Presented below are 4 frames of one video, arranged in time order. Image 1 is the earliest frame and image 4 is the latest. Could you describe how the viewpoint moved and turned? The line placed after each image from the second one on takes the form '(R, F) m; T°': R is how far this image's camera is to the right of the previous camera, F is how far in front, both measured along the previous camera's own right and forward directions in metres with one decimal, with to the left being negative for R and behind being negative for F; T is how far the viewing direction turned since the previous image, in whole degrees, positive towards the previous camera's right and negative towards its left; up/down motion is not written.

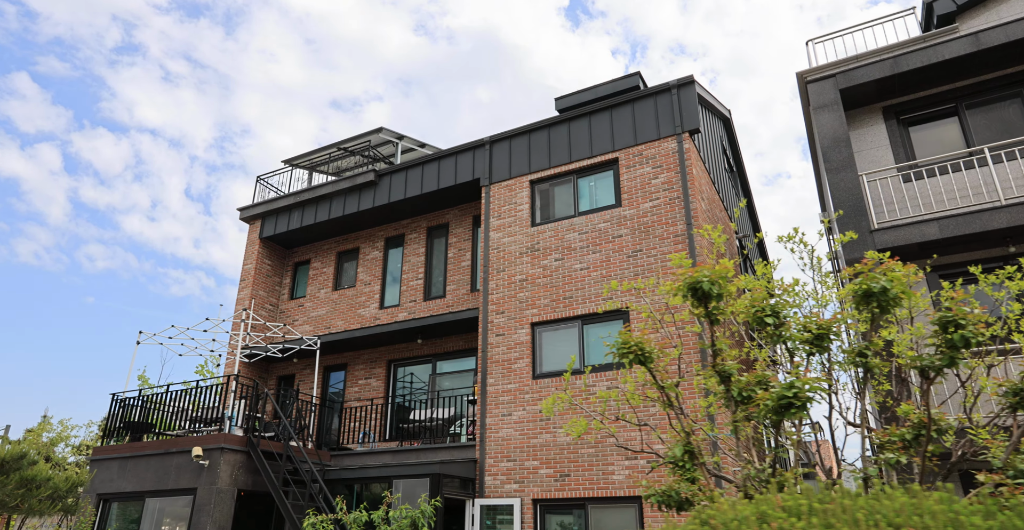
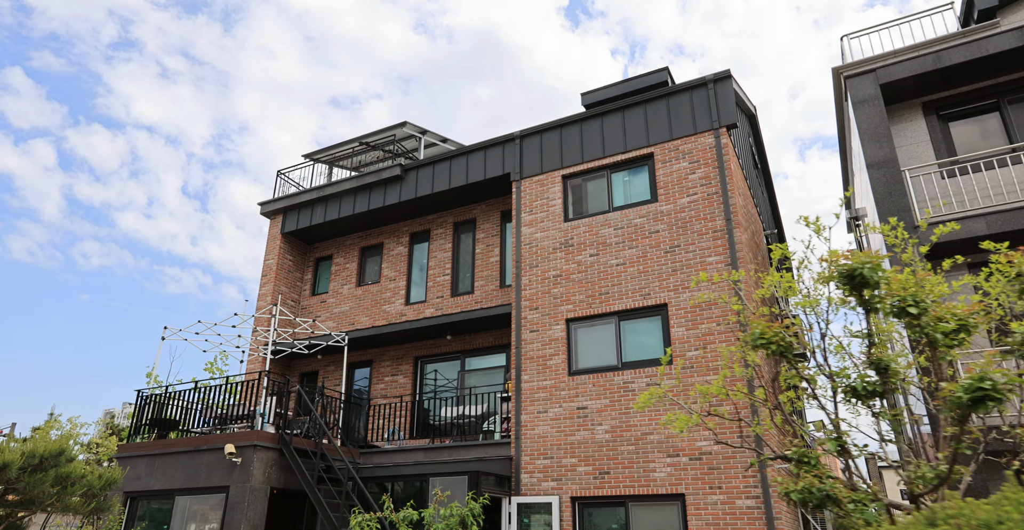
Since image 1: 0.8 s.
(-0.7, +0.1) m; +1°
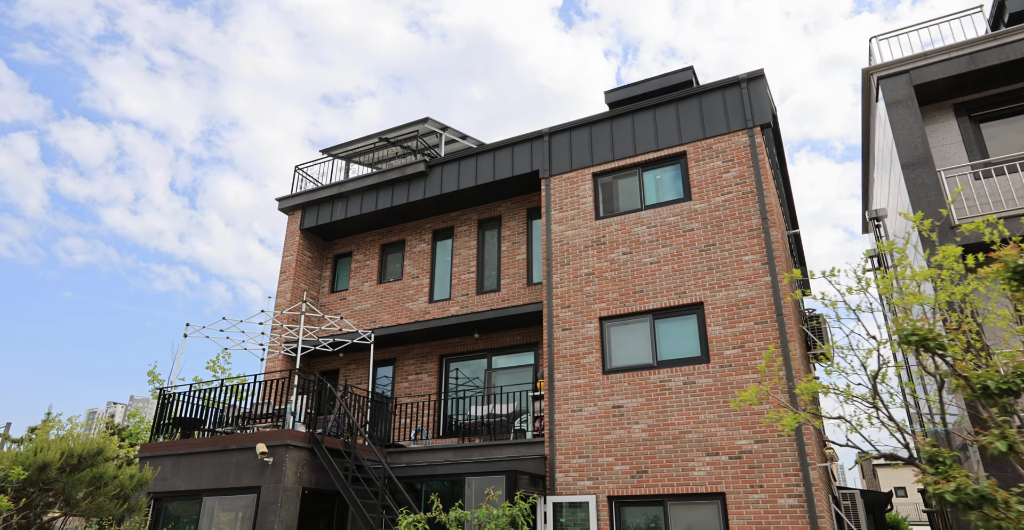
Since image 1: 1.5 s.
(-0.8, +0.1) m; +1°
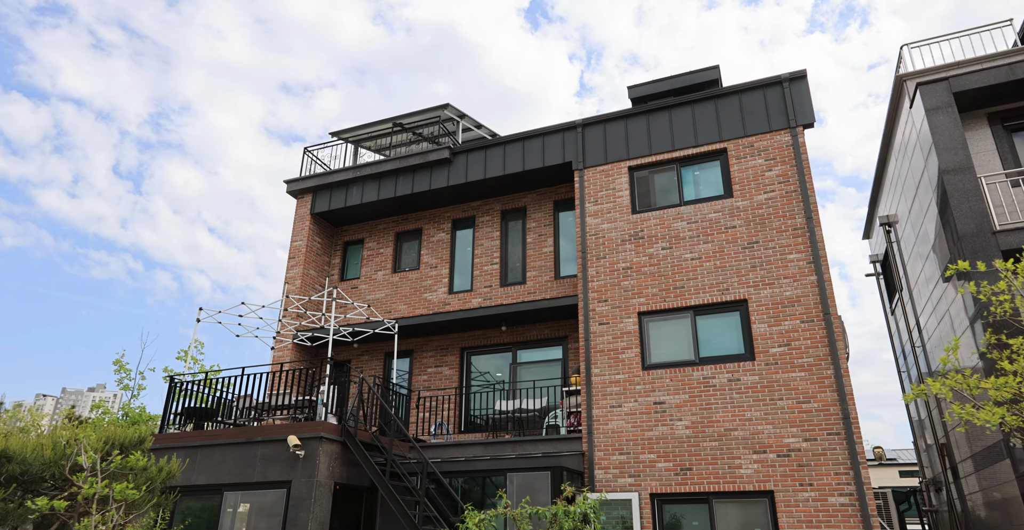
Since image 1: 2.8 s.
(-1.6, +0.4) m; +4°
